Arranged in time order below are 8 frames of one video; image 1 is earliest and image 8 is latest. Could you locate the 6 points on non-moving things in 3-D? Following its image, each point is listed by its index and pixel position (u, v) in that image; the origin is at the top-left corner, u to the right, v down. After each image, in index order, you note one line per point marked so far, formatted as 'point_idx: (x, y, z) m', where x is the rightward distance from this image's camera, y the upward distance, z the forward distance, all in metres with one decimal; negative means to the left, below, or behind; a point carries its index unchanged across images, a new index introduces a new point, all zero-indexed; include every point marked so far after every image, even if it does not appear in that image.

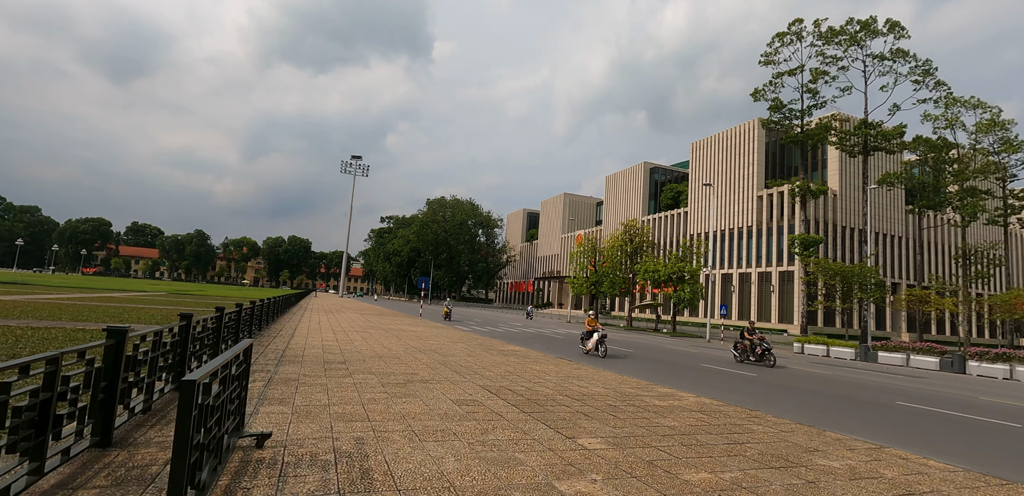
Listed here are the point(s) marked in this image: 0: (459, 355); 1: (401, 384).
0: (-1.3, -2.8, +12.8) m
1: (-1.7, -2.1, +7.8) m
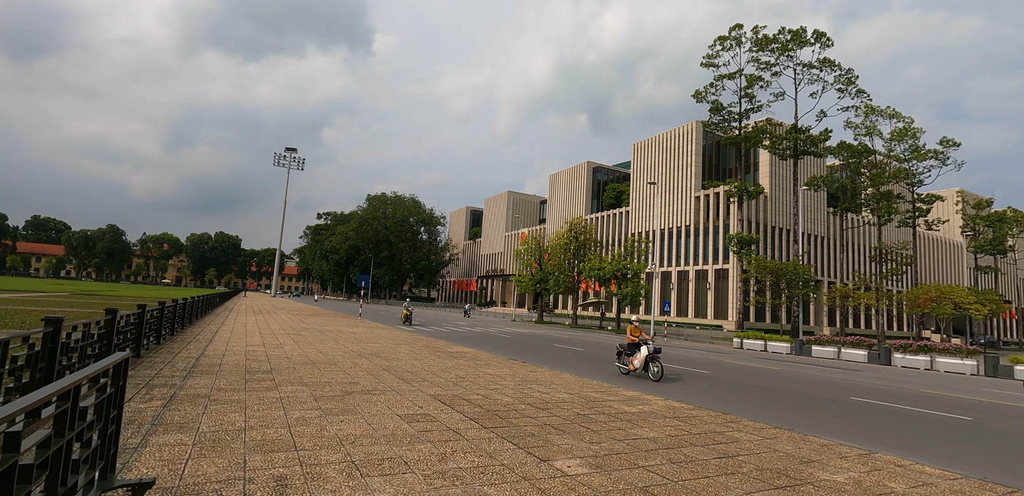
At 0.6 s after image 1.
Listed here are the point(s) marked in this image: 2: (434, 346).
0: (-2.5, -2.6, +11.7) m
1: (-2.3, -2.0, +6.6) m
2: (-2.4, -3.0, +15.5) m
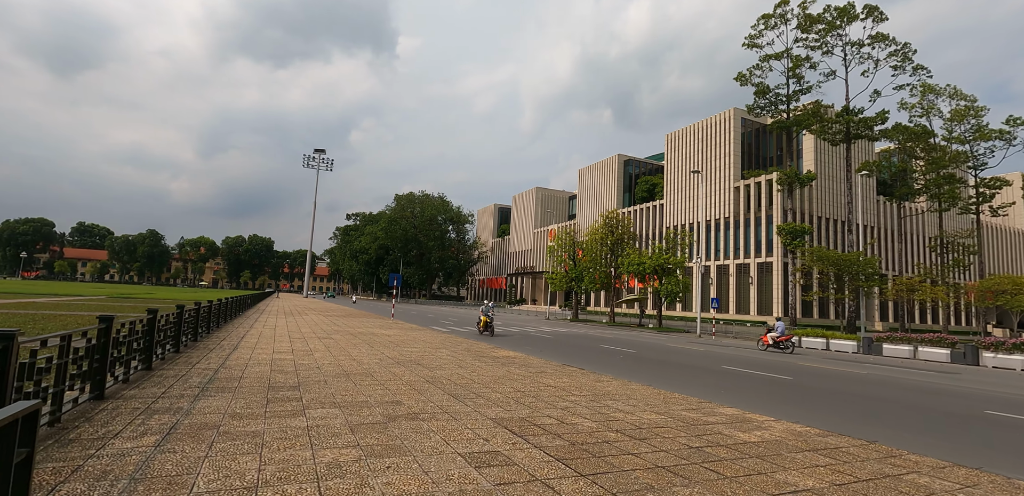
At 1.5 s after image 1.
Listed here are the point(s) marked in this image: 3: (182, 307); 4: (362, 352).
0: (-1.3, -2.5, +10.2) m
1: (-1.4, -1.9, +5.2) m
2: (-1.0, -2.9, +14.0) m
3: (-7.9, -1.4, +11.7) m
4: (-3.5, -2.5, +11.8) m
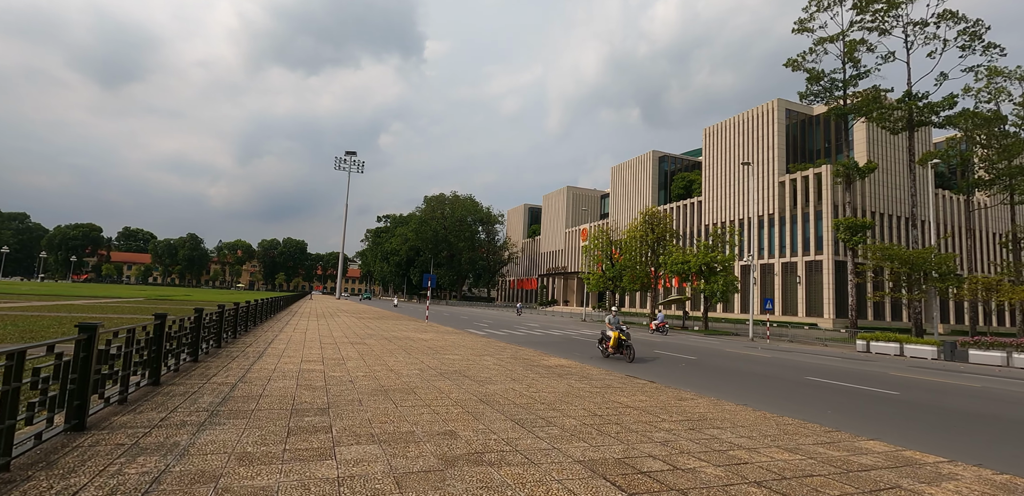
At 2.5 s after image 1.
0: (-0.2, -2.3, +8.8) m
1: (-0.6, -1.7, +3.8) m
2: (+0.3, -2.8, +12.6) m
3: (-6.7, -1.3, +10.6) m
4: (-2.3, -2.4, +10.5) m
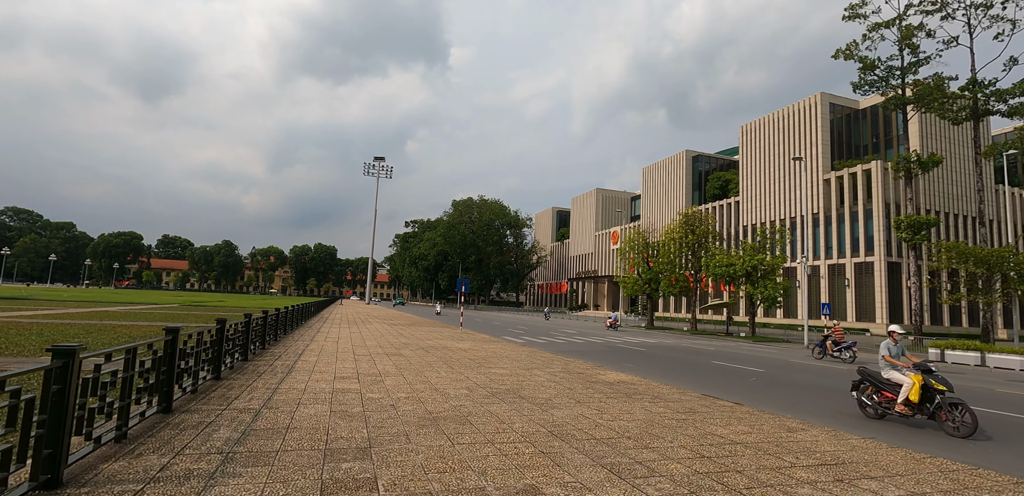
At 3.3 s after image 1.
0: (+0.8, -2.3, +7.5) m
1: (+0.1, -1.7, +2.5) m
2: (+1.5, -2.8, +11.2) m
3: (-5.6, -1.4, +9.6) m
4: (-1.3, -2.4, +9.3) m
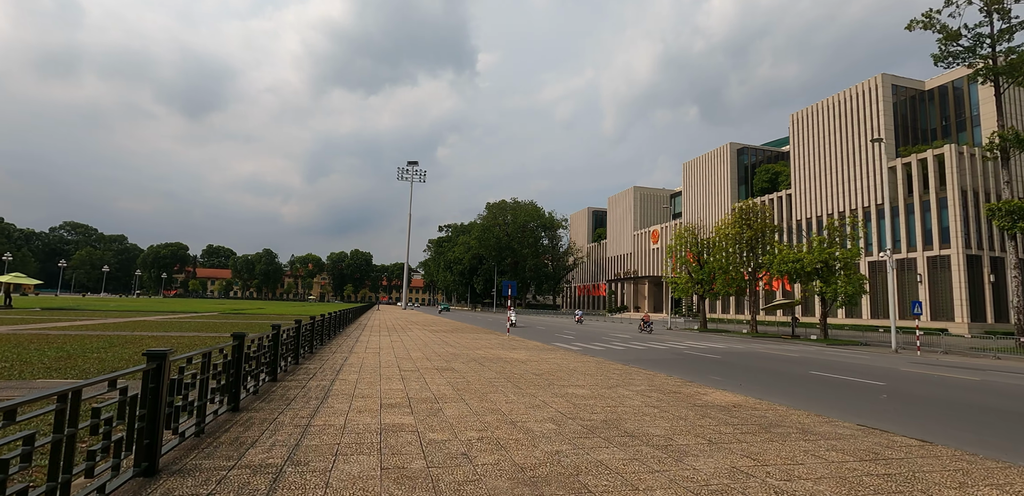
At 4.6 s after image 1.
0: (+2.0, -2.1, +5.4) m
1: (+1.0, -1.5, +0.4) m
2: (+2.9, -2.6, +9.1) m
3: (-4.3, -1.4, +7.9) m
4: (+0.1, -2.3, +7.3) m
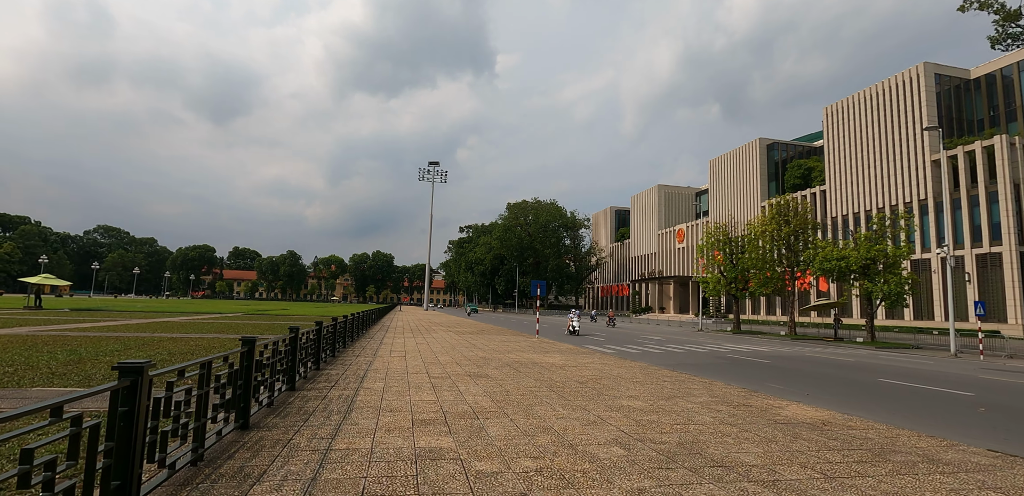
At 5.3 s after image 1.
0: (+2.6, -2.0, +4.2) m
1: (+1.4, -1.3, -0.6) m
2: (+3.7, -2.5, +7.9) m
3: (-3.6, -1.3, +7.1) m
4: (+0.7, -2.1, +6.2) m
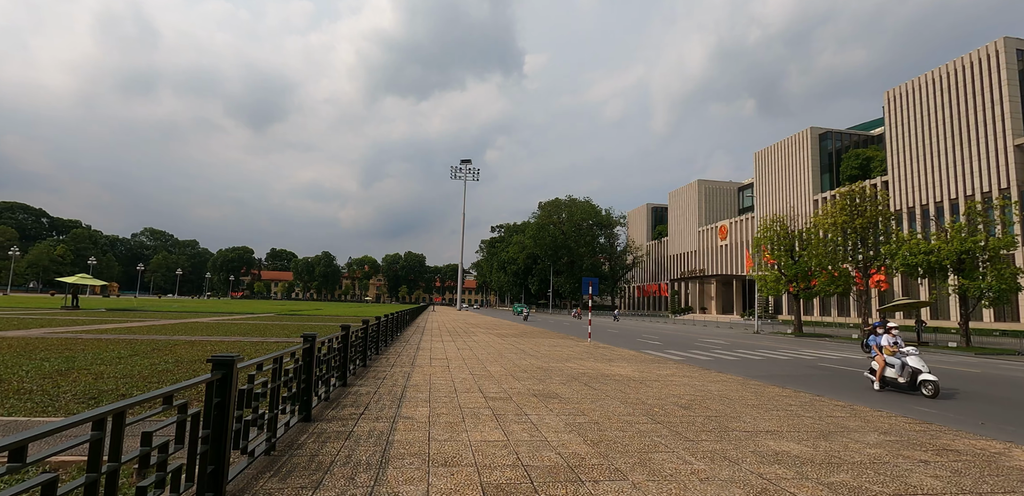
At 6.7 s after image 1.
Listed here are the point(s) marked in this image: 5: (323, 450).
0: (+3.4, -1.7, +1.8) m
1: (+1.9, -1.1, -3.0) m
2: (+4.7, -2.2, +5.4) m
3: (-2.6, -1.0, +5.0) m
4: (+1.7, -1.9, +3.9) m
5: (-2.4, -2.3, +6.4) m
